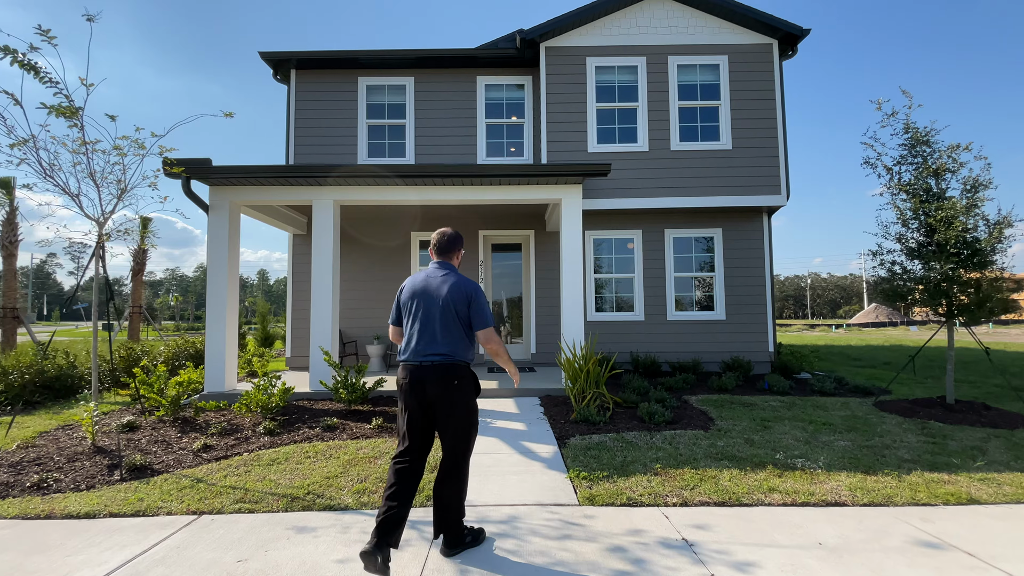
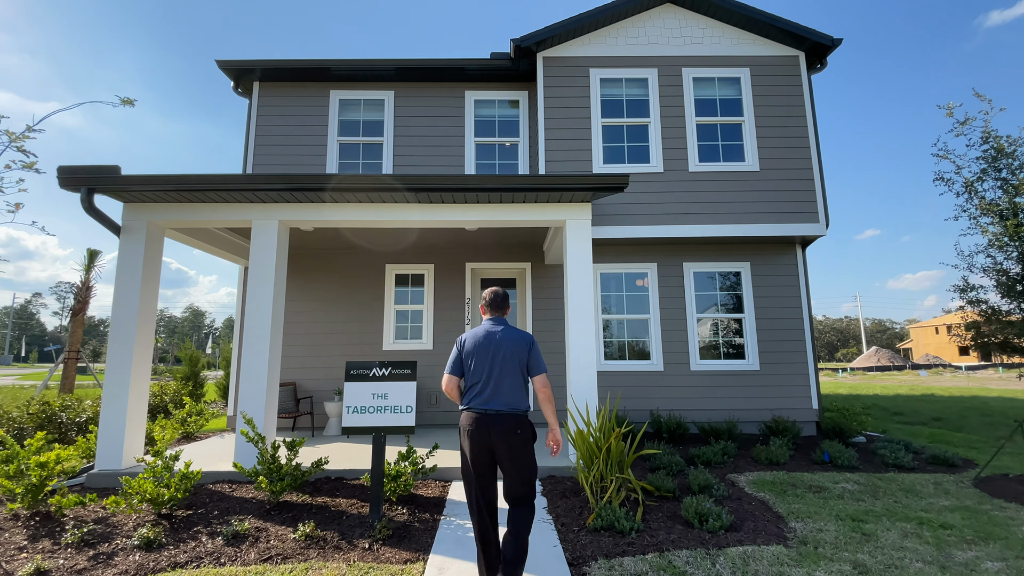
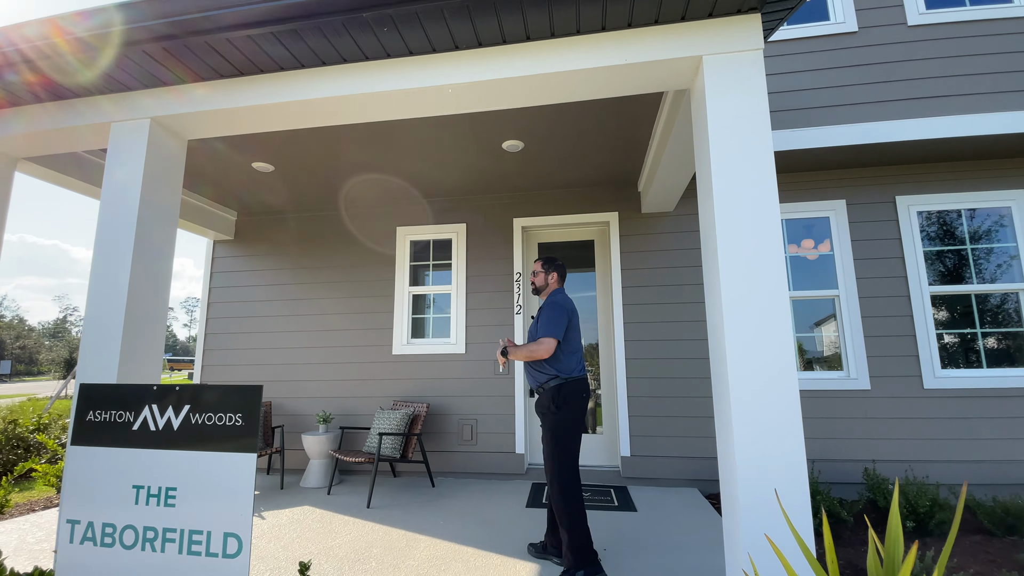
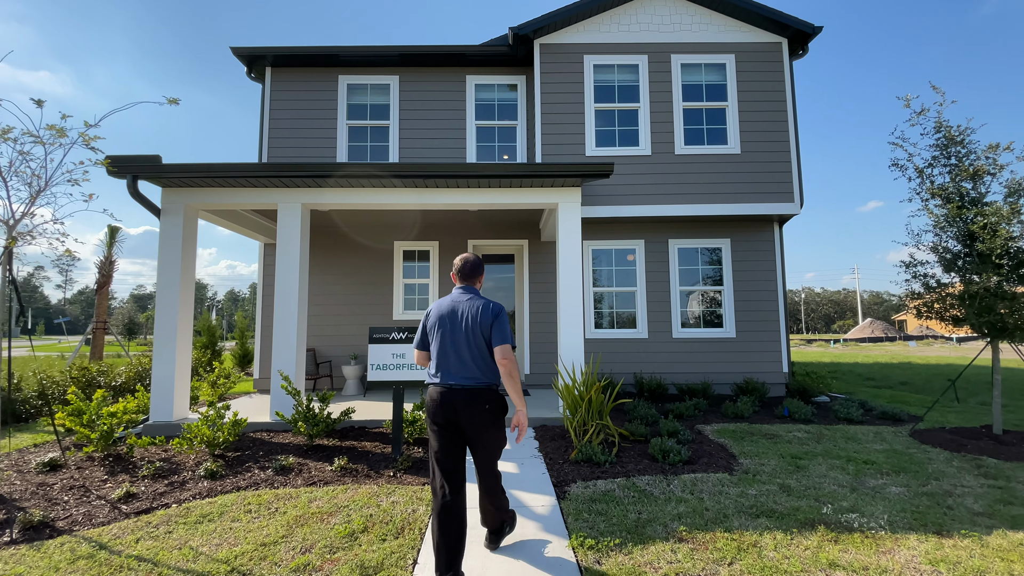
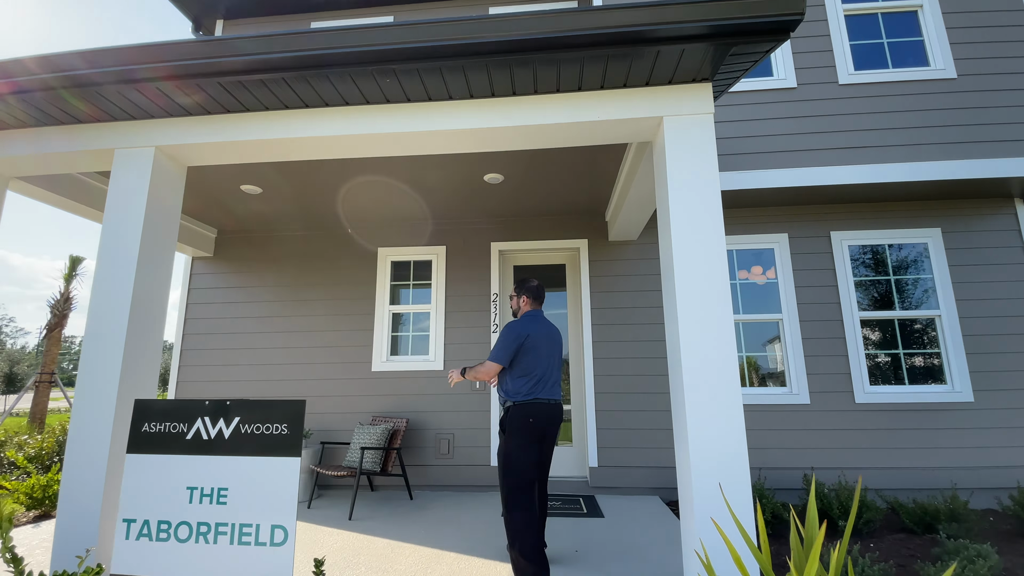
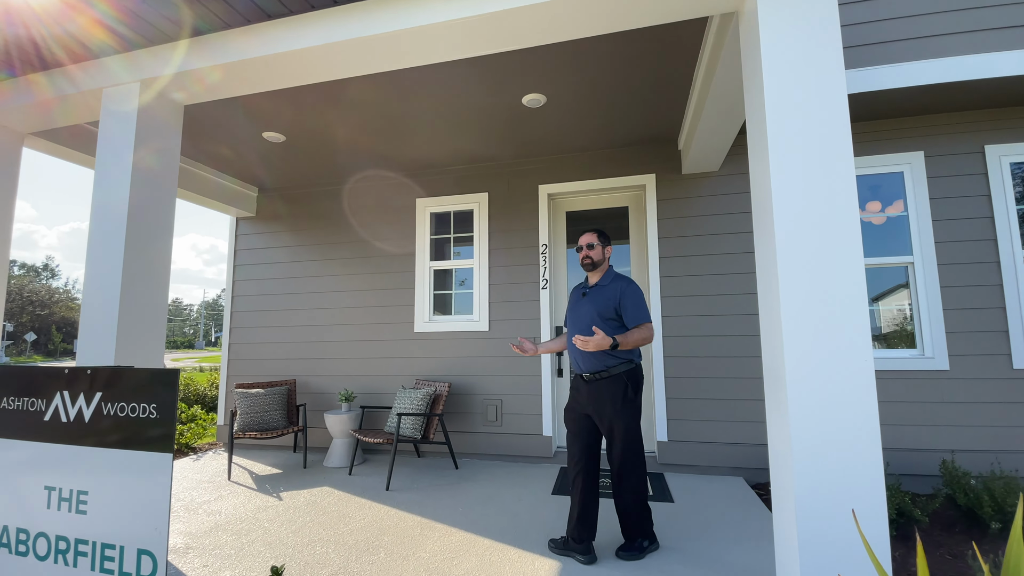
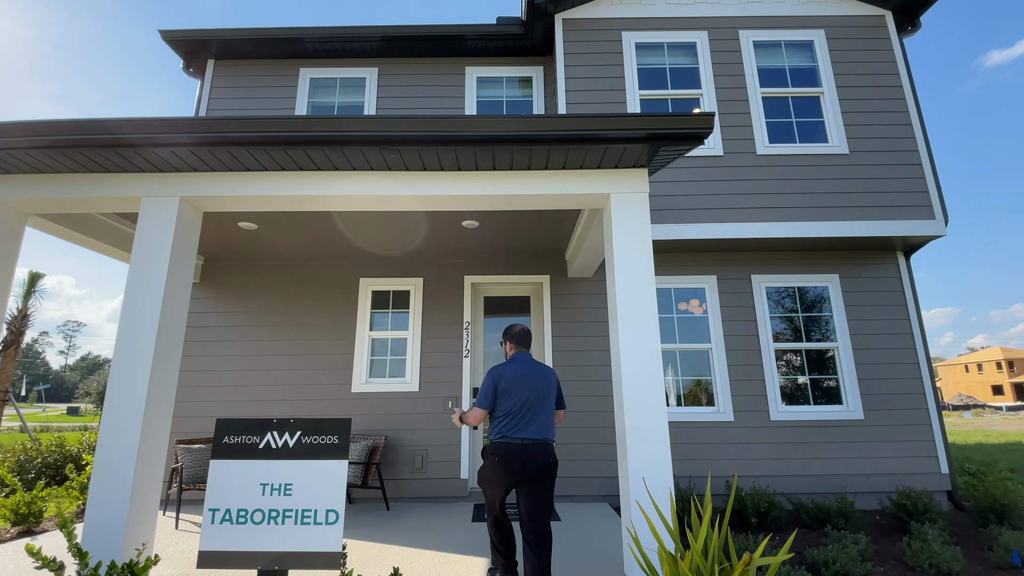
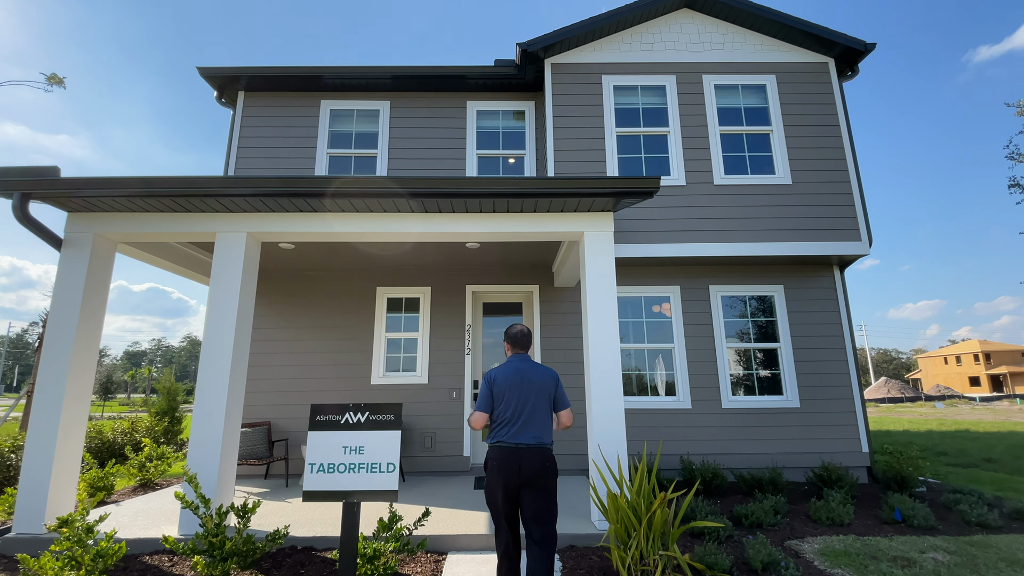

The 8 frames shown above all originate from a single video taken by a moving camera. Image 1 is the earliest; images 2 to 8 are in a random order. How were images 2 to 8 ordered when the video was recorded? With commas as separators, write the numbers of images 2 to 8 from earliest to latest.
4, 2, 8, 7, 5, 3, 6
